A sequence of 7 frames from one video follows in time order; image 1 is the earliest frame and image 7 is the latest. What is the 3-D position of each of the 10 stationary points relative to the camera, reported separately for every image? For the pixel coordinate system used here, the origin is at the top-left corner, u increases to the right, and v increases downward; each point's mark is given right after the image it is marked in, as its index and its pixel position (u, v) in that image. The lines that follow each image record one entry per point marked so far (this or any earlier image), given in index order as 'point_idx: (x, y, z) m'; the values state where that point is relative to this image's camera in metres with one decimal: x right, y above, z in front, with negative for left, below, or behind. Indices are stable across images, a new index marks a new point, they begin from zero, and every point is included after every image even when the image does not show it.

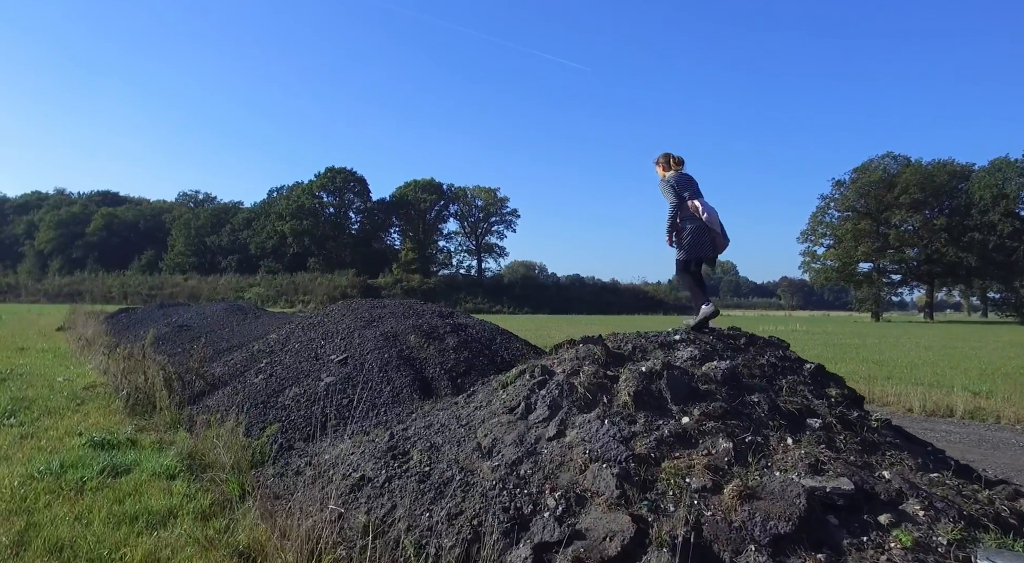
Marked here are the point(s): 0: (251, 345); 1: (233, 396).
0: (-4.3, -1.1, +12.6) m
1: (-3.4, -1.4, +9.1) m
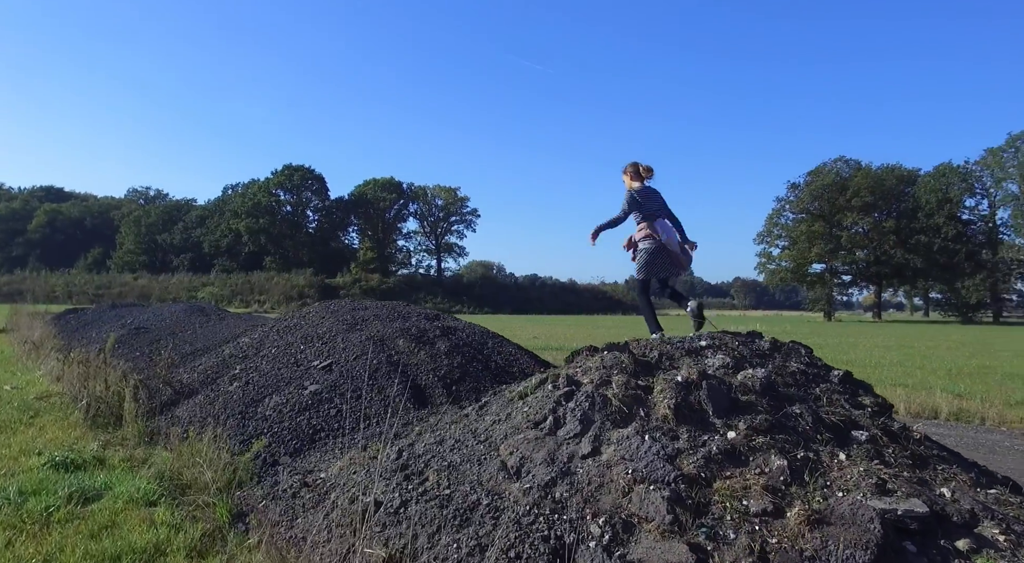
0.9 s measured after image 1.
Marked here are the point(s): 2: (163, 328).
0: (-4.6, -1.1, +11.8) m
1: (-3.4, -1.4, +8.5) m
2: (-8.1, -1.1, +17.5) m
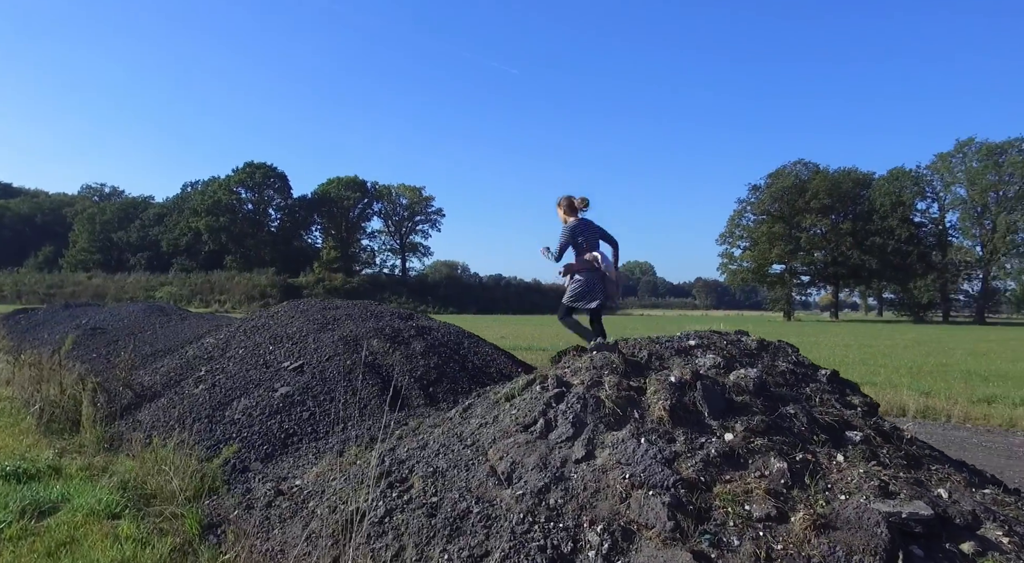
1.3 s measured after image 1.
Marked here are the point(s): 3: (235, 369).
0: (-5.0, -1.0, +11.4) m
1: (-3.7, -1.4, +8.1) m
2: (-8.8, -1.1, +16.9) m
3: (-3.2, -1.0, +8.7) m
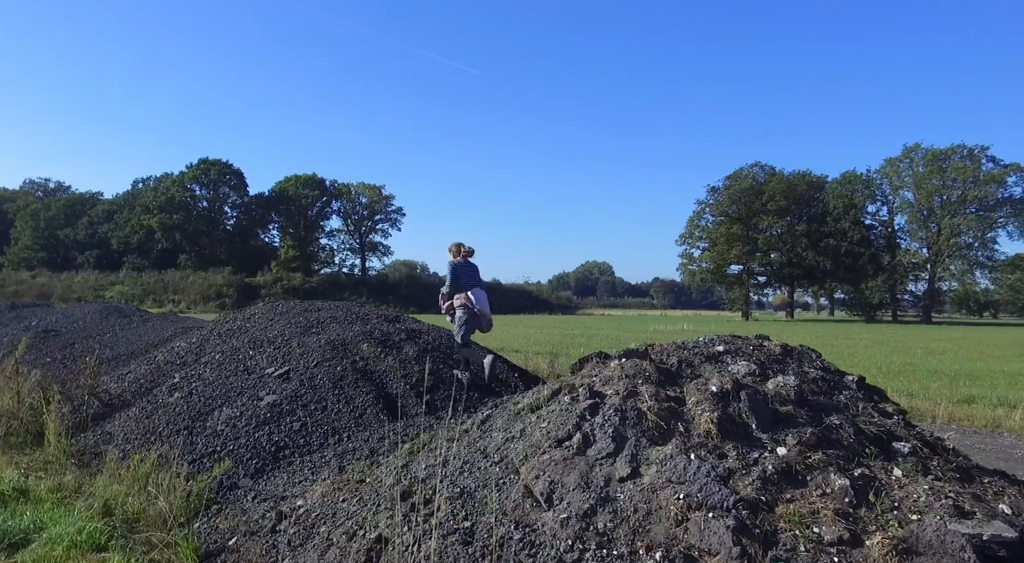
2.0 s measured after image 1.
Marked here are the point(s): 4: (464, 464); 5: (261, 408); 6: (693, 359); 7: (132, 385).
0: (-5.1, -1.0, +10.8) m
1: (-3.7, -1.4, +7.5) m
2: (-9.3, -1.1, +16.0) m
3: (-3.2, -1.0, +8.1) m
4: (-0.3, -1.1, +4.5) m
5: (-2.3, -1.2, +7.0) m
6: (+1.2, -0.5, +5.1) m
7: (-4.5, -1.2, +8.9) m
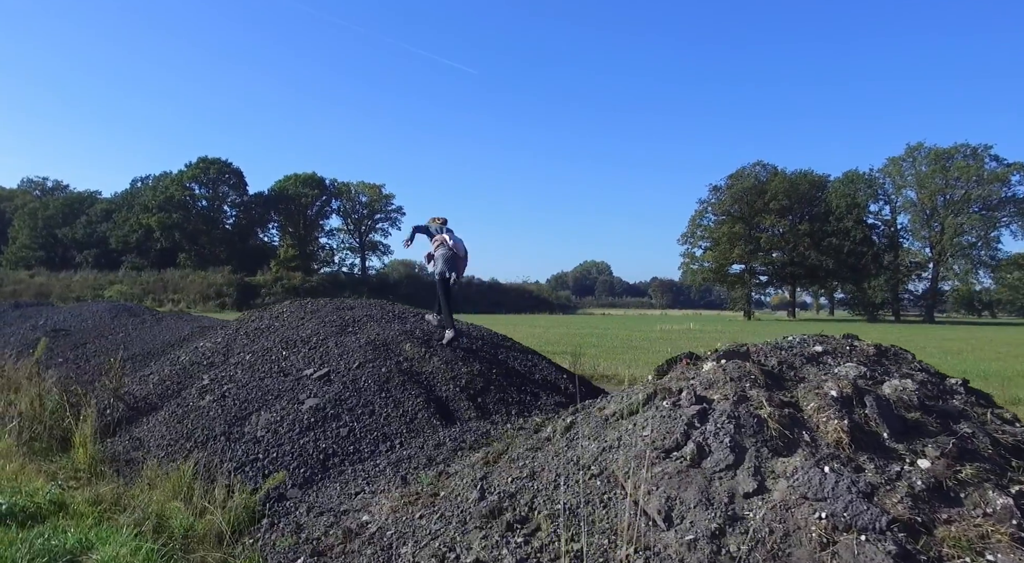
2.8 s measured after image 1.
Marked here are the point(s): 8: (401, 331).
0: (-4.6, -1.0, +10.3) m
1: (-3.1, -1.3, +7.1) m
2: (-8.8, -1.0, +15.5) m
3: (-2.7, -1.0, +7.7) m
4: (+0.2, -1.1, +4.1) m
5: (-1.8, -1.1, +6.6) m
6: (+1.8, -0.5, +4.7) m
7: (-4.0, -1.2, +8.4) m
8: (-1.2, -0.5, +8.0) m
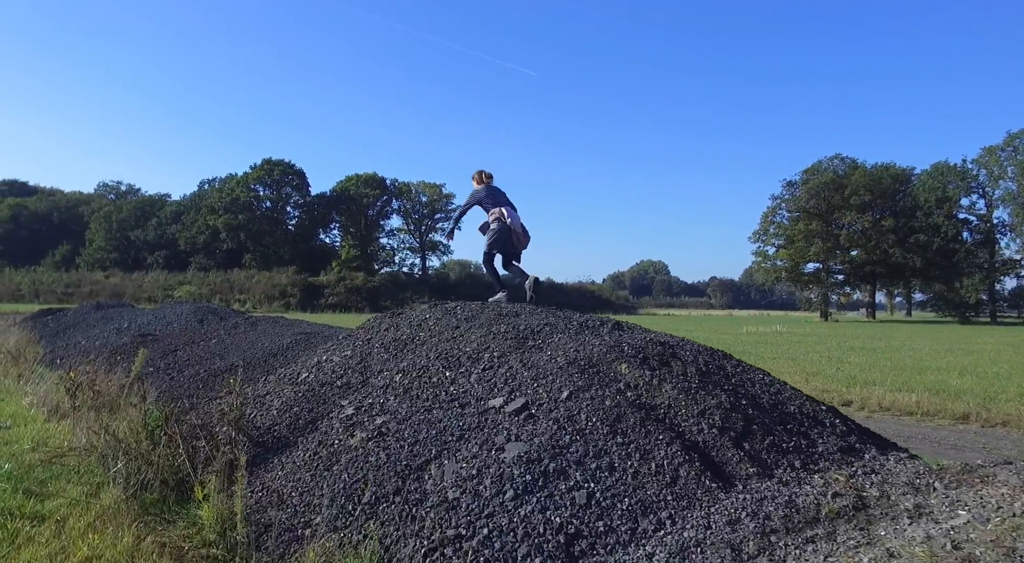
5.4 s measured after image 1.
0: (-2.6, -1.0, +8.6) m
1: (-1.3, -1.3, +5.3) m
2: (-6.3, -1.0, +14.1) m
3: (-0.8, -1.0, +5.8) m
4: (+1.9, -1.0, +2.0) m
5: (0.0, -1.1, +4.7) m
6: (+3.4, -0.5, +2.6) m
7: (-2.0, -1.2, +6.7) m
8: (+0.7, -0.5, +6.0) m
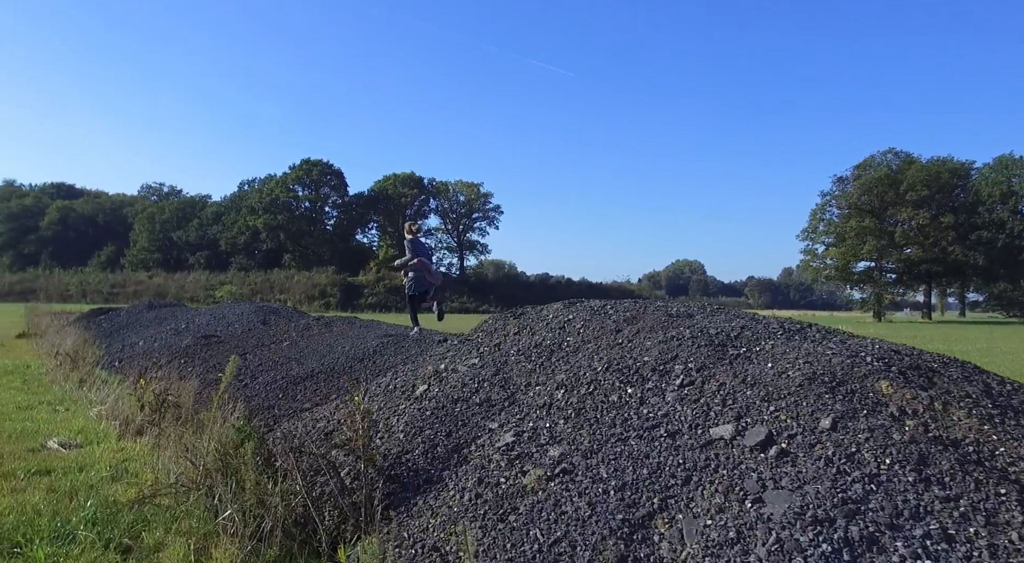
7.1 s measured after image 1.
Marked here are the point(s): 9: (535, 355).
0: (-1.2, -1.0, +7.4) m
1: (0.0, -1.3, +4.0) m
2: (-4.7, -1.0, +13.0) m
3: (+0.5, -0.9, +4.5) m
4: (+3.0, -1.0, +0.6) m
5: (+1.2, -1.1, +3.4) m
6: (+4.6, -0.4, +1.1) m
7: (-0.7, -1.1, +5.4) m
8: (+2.0, -0.5, +4.6) m
9: (+0.2, -0.6, +6.2) m
